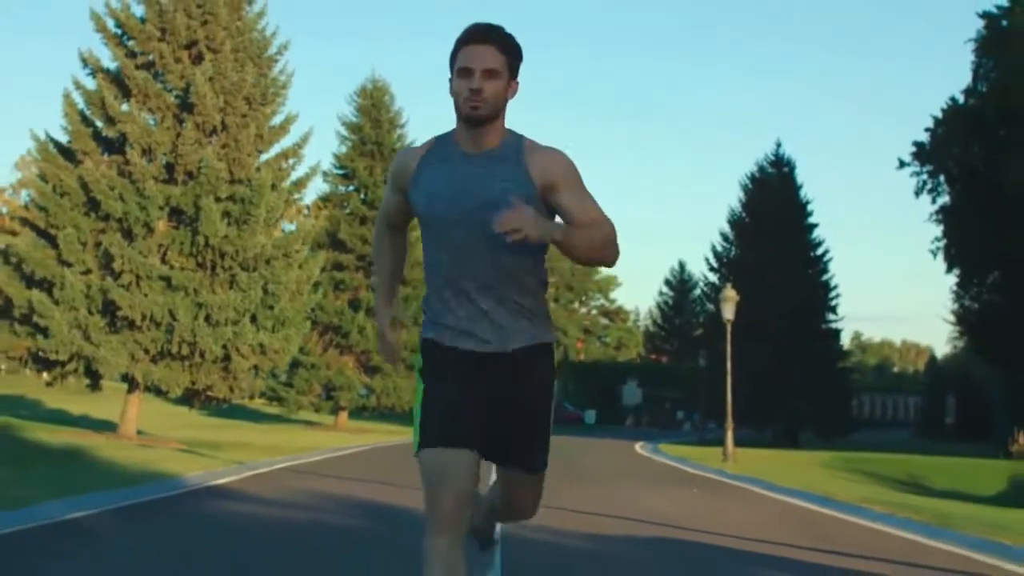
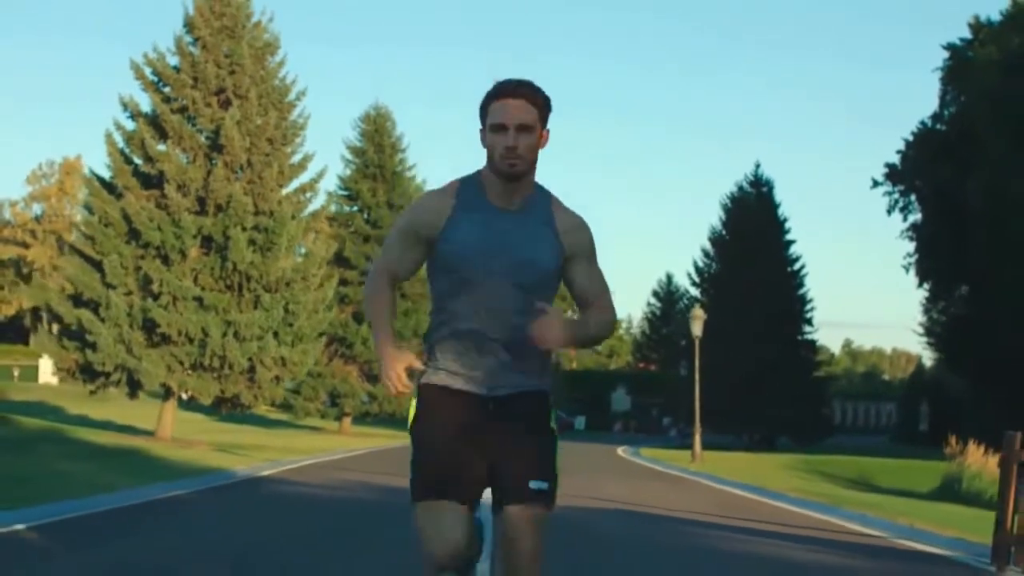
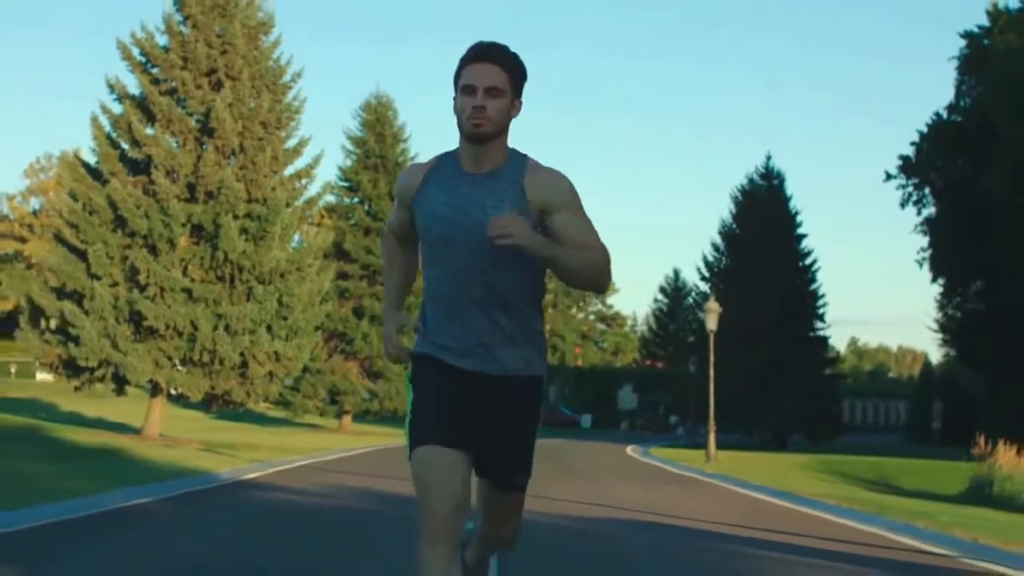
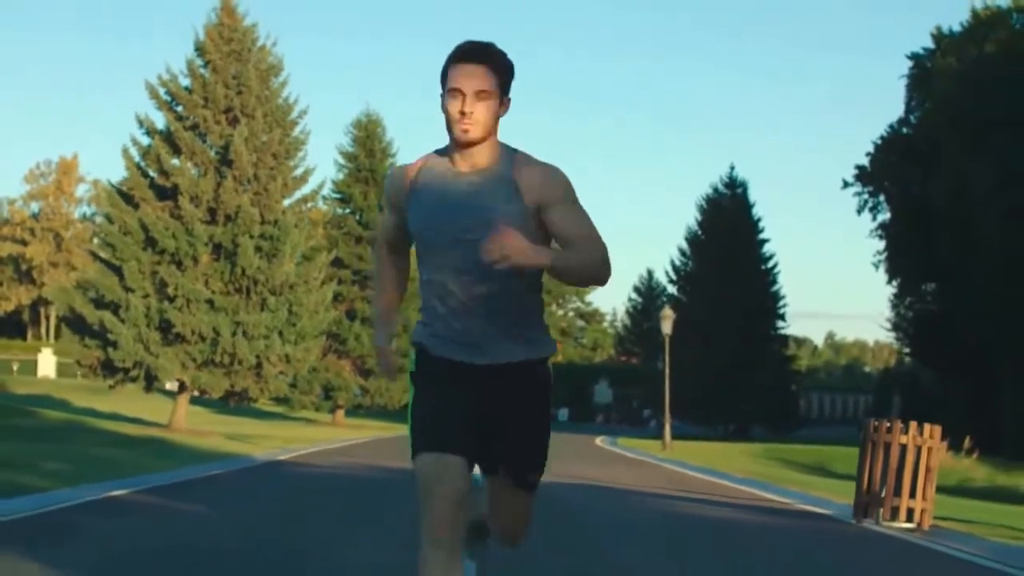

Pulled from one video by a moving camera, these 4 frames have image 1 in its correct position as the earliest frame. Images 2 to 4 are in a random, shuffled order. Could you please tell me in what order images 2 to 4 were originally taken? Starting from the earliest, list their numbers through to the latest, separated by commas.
3, 2, 4
